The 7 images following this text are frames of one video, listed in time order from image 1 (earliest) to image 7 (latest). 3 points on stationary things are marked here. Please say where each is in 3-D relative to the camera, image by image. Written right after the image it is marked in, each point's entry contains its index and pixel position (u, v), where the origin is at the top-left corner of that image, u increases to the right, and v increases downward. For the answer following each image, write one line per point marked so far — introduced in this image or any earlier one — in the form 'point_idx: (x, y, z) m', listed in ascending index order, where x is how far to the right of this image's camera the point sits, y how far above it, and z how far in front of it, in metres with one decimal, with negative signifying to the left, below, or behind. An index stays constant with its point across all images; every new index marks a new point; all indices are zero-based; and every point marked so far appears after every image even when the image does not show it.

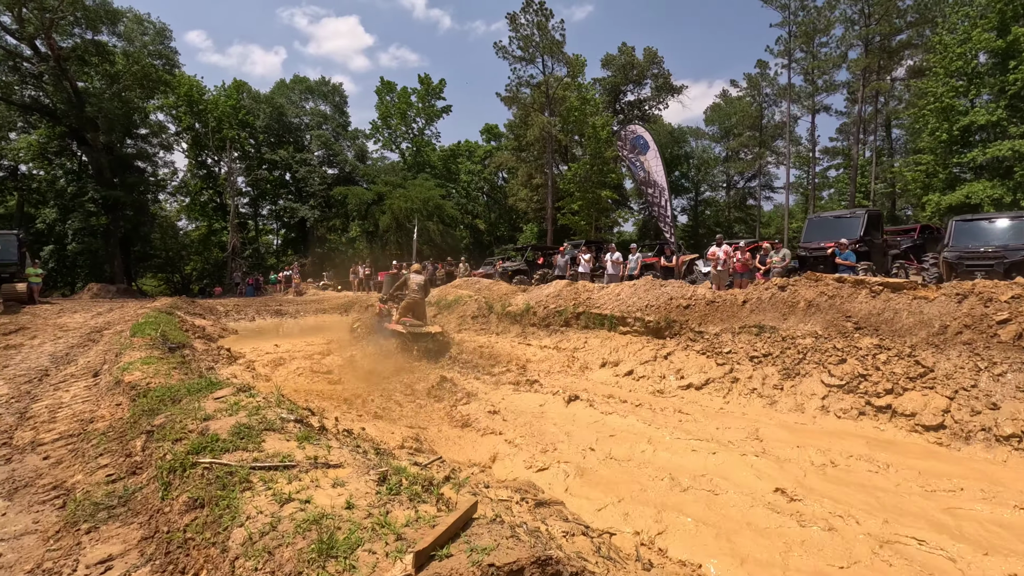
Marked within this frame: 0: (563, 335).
0: (+1.2, -1.0, +10.8) m
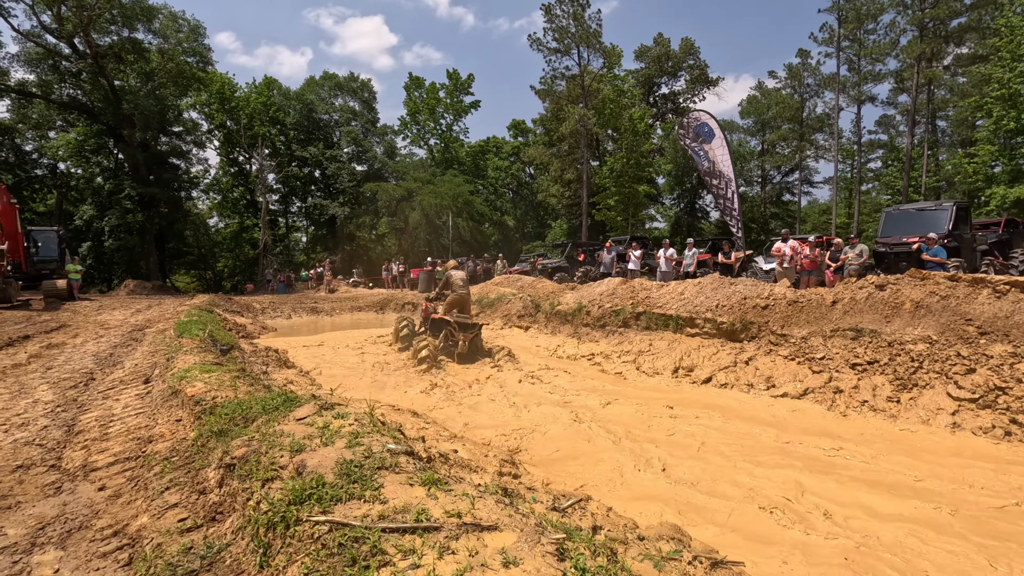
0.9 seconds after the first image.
0: (+2.3, -1.0, +10.1) m
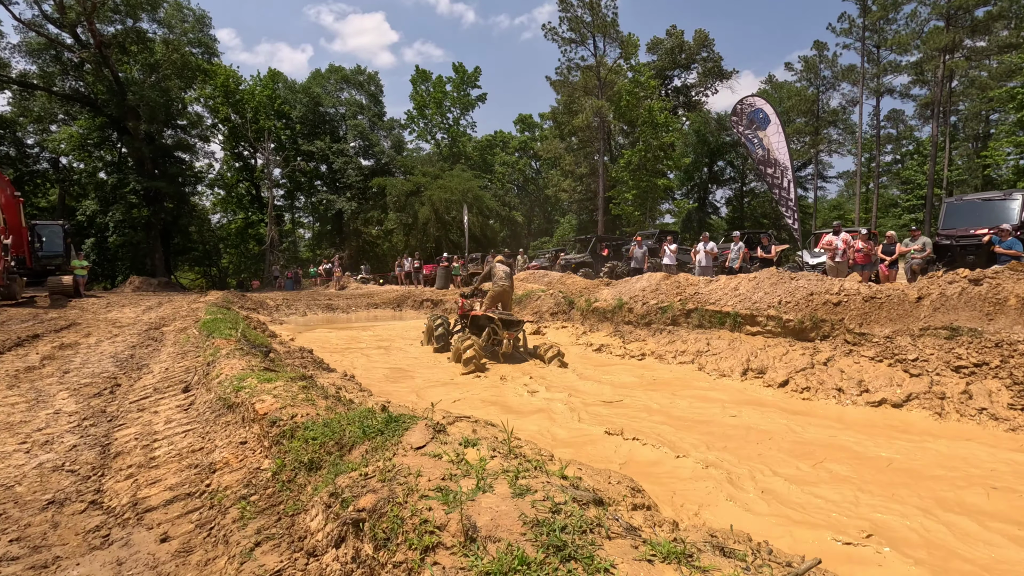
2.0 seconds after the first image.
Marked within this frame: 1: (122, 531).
0: (+3.1, -0.9, +9.4) m
1: (-1.8, -1.1, +2.2) m
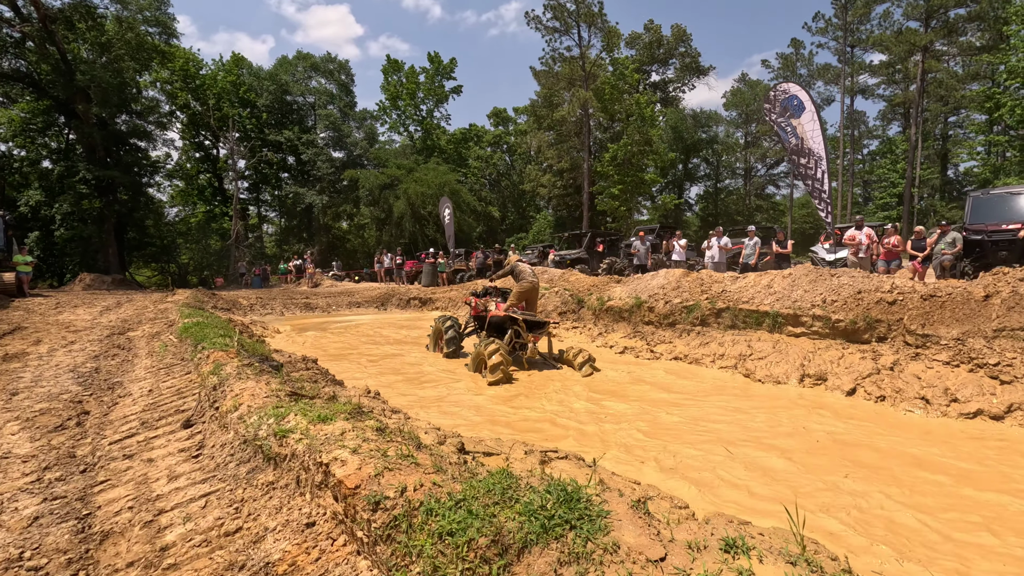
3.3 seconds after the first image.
0: (+3.5, -0.9, +8.8) m
1: (-1.0, -1.1, +1.3) m
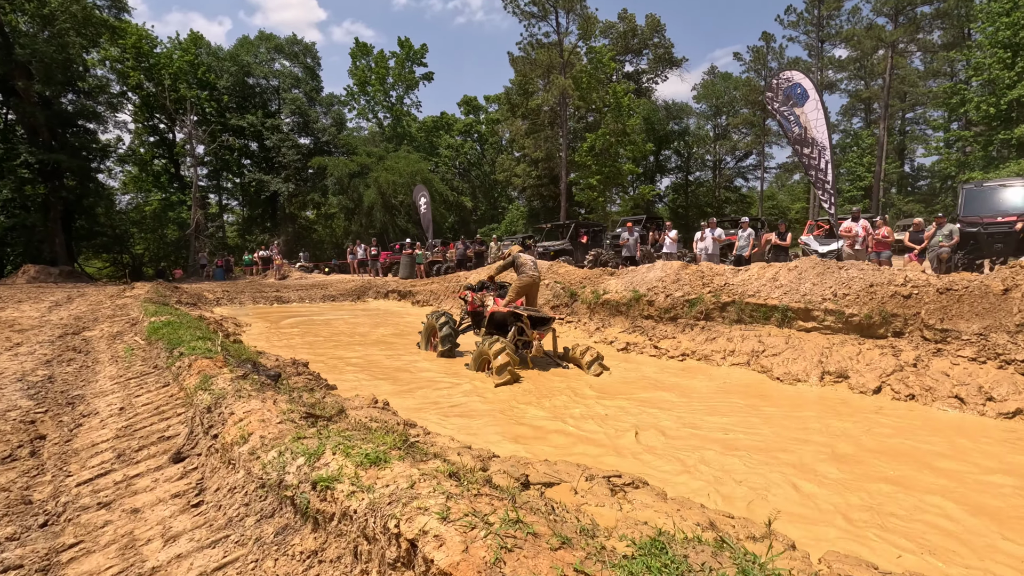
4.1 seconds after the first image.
0: (+3.5, -0.8, +8.5) m
1: (-0.5, -1.2, +0.7) m
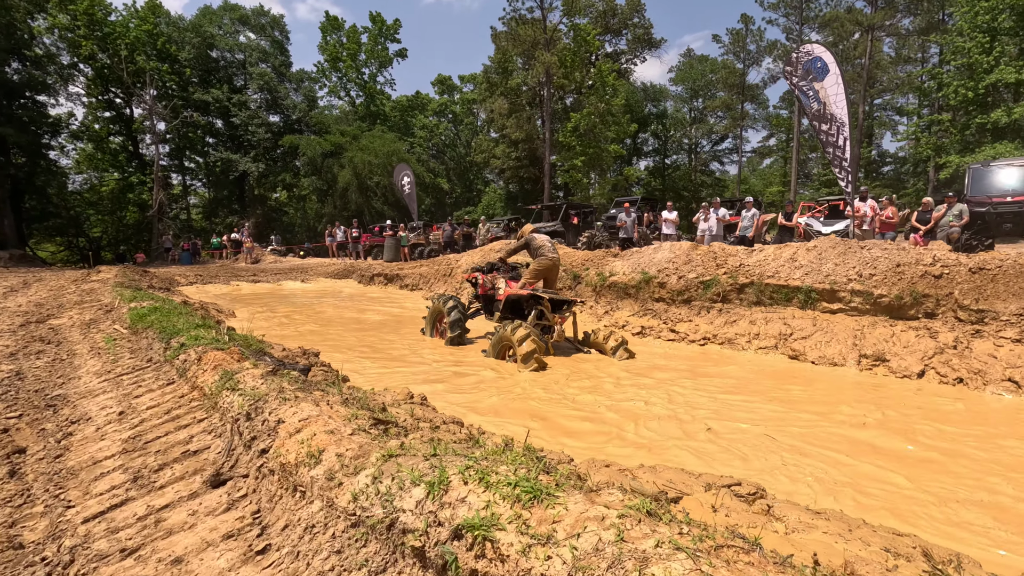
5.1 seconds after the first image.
0: (+3.7, -0.4, +8.2) m
1: (+0.1, -1.1, +0.3) m
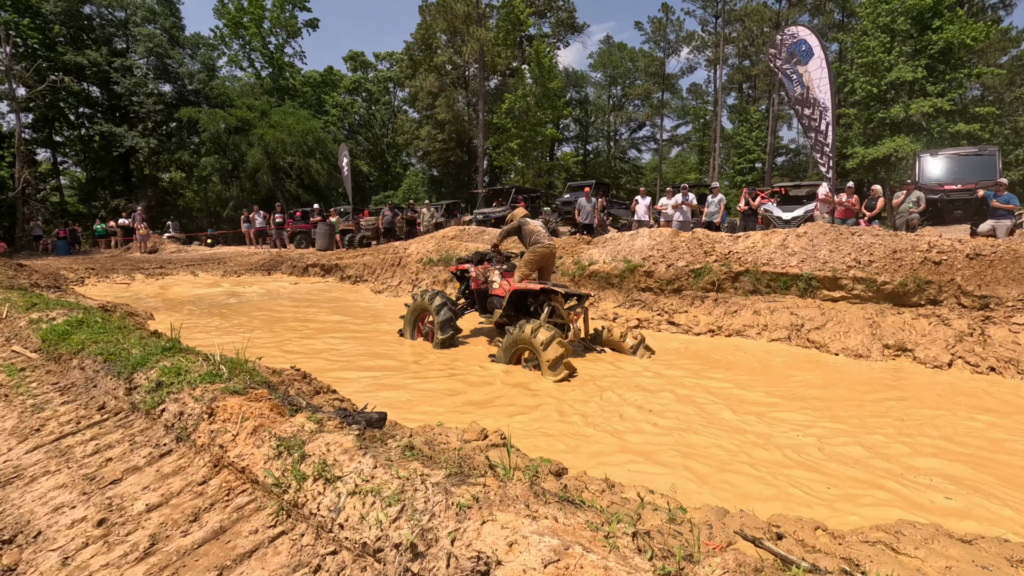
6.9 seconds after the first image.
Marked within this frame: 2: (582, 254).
0: (+3.6, -0.2, +7.9) m
1: (+1.4, -1.2, -0.4) m
2: (+1.6, +0.7, +10.4) m
